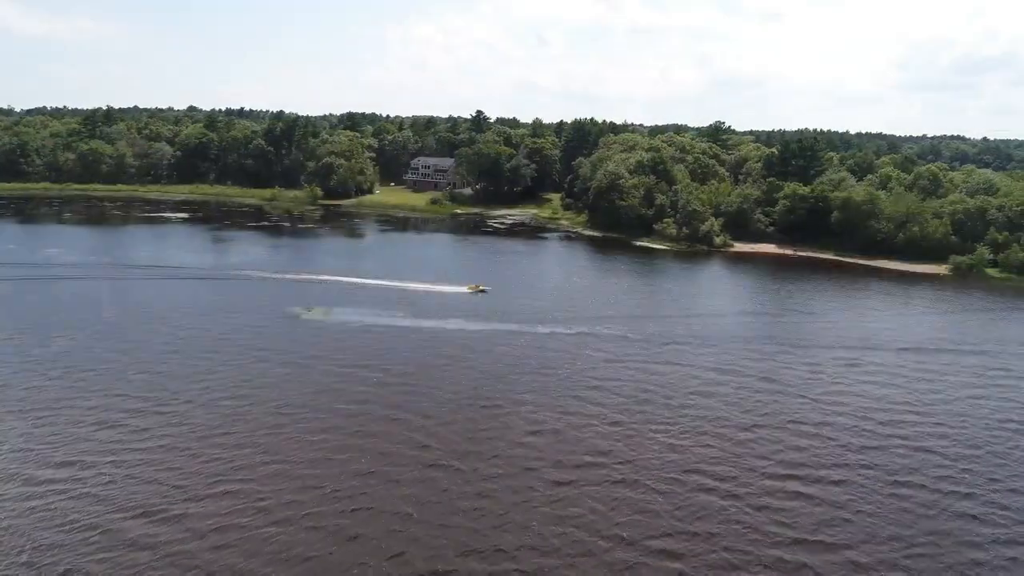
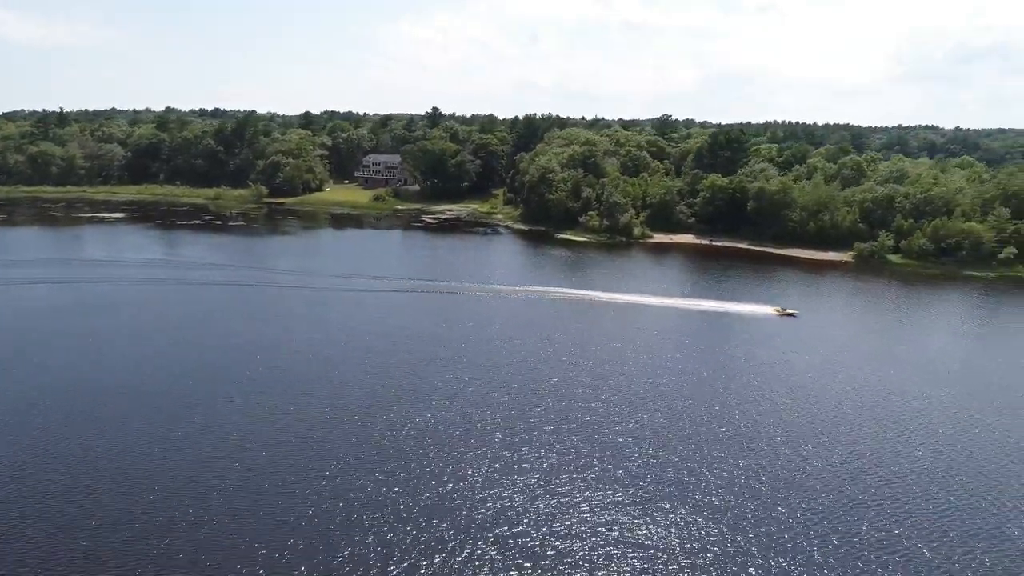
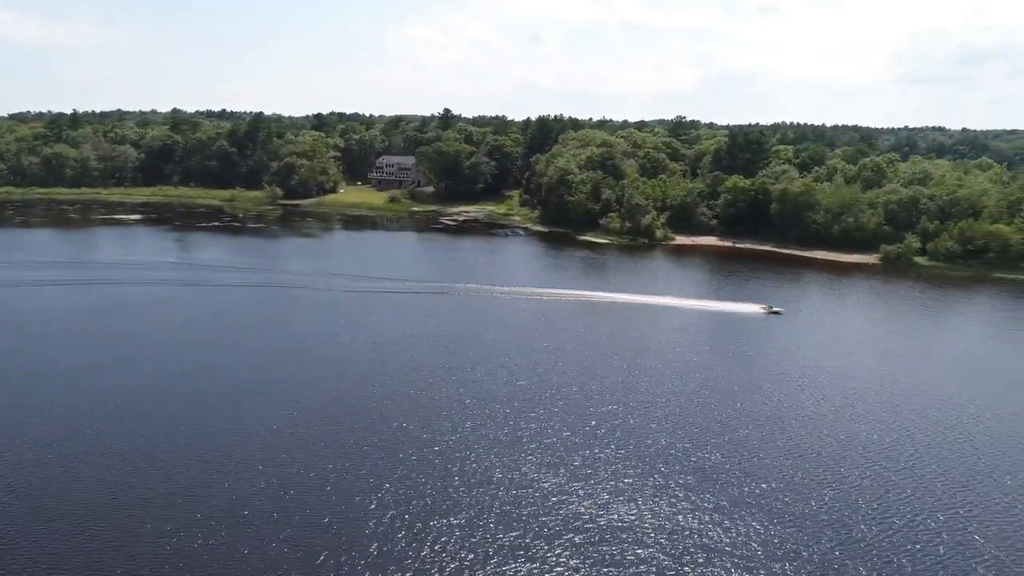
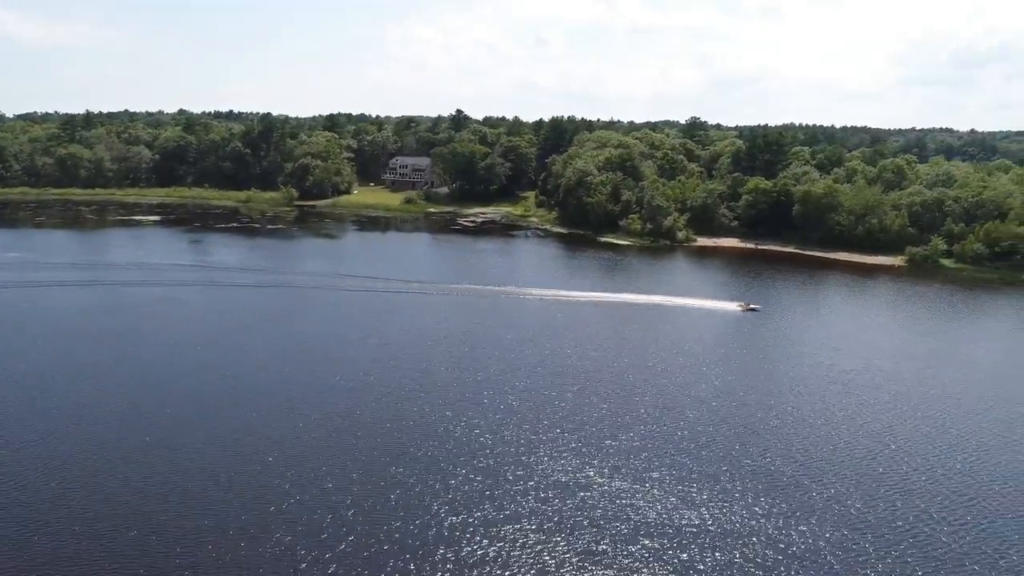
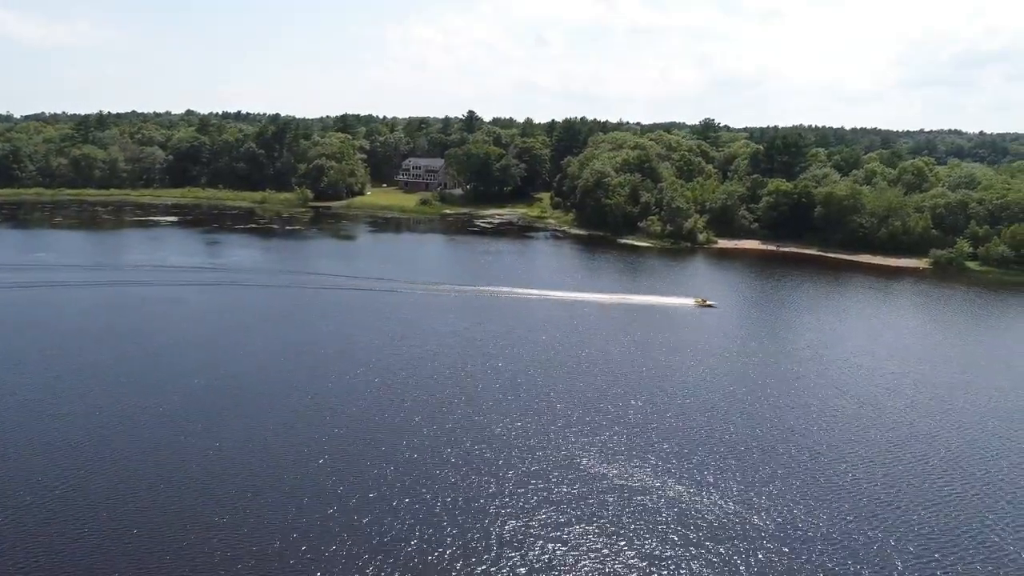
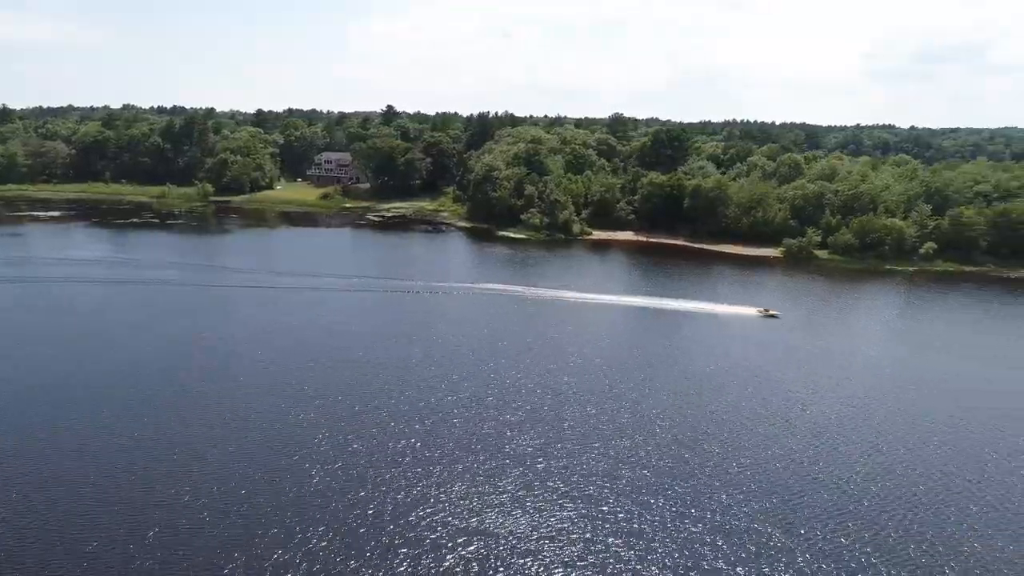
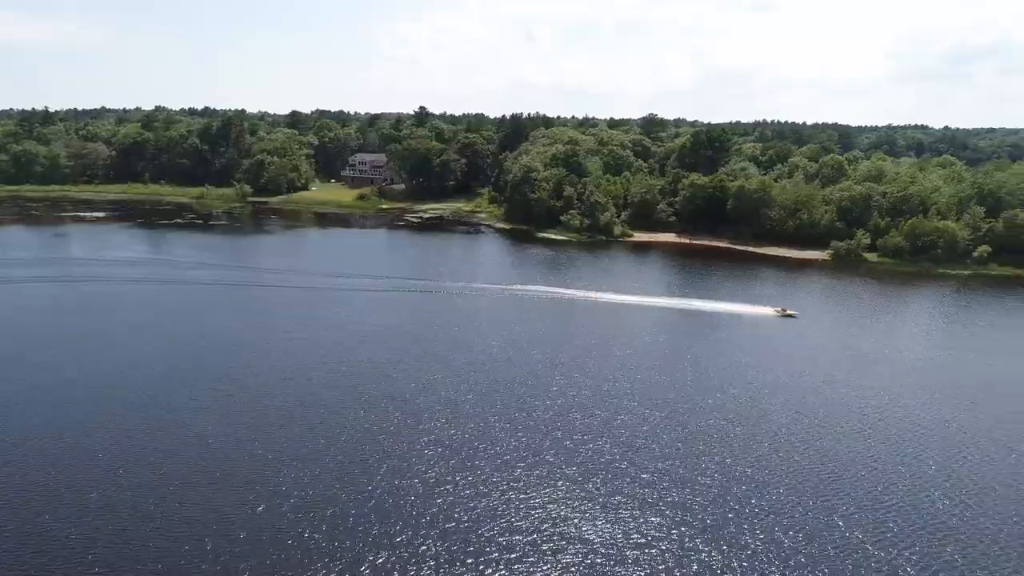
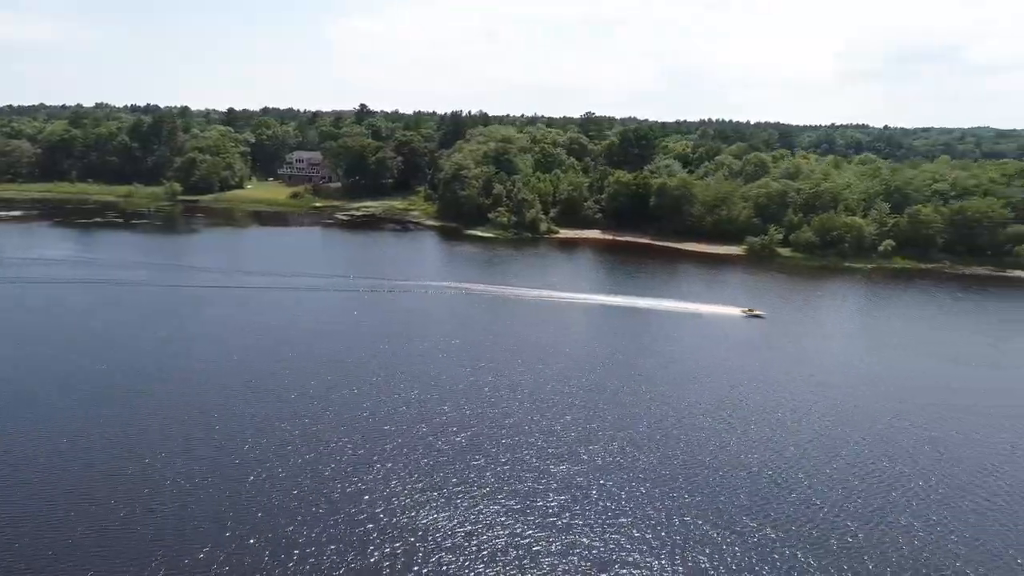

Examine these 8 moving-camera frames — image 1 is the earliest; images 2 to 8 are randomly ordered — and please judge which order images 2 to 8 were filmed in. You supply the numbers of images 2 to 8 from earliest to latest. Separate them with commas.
5, 4, 3, 2, 7, 6, 8
